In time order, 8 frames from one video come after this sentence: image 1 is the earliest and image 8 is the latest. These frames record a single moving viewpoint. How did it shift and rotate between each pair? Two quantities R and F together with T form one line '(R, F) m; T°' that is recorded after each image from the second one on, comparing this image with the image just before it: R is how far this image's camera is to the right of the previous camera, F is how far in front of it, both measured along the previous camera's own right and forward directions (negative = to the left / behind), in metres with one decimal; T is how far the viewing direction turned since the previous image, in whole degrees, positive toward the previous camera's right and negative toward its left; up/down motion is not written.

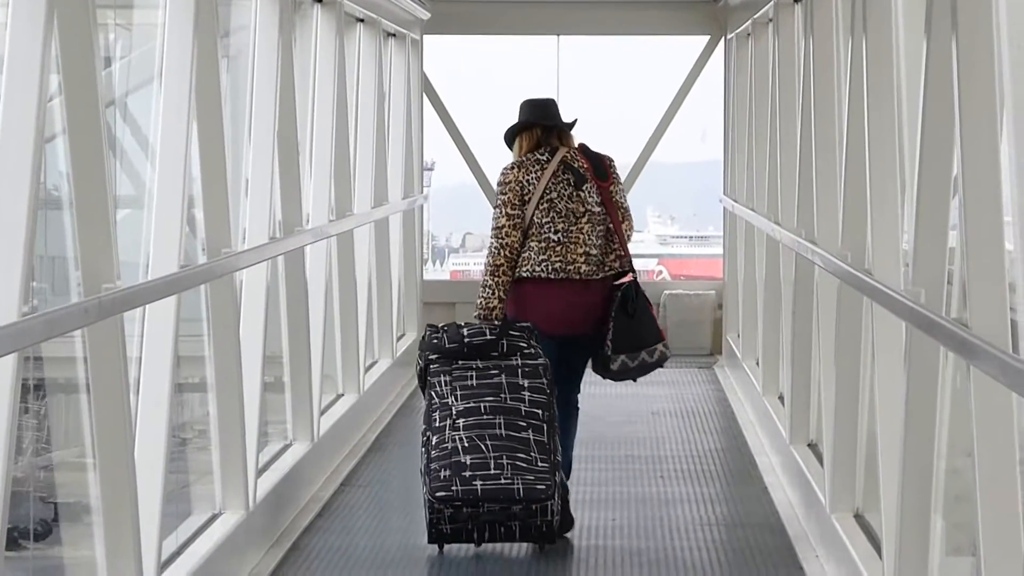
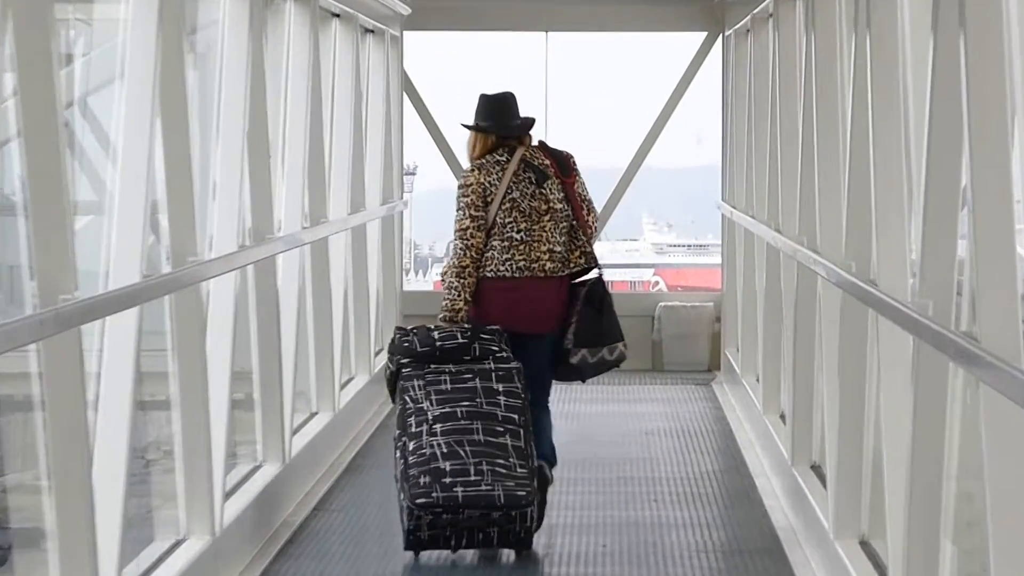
(0.0, +0.3) m; +1°
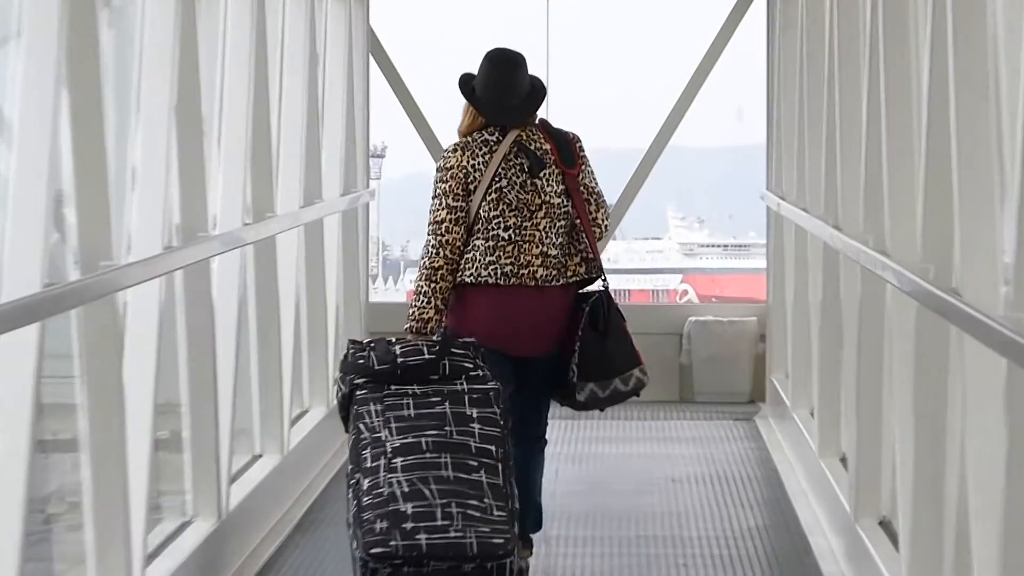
(0.0, +1.0) m; 0°
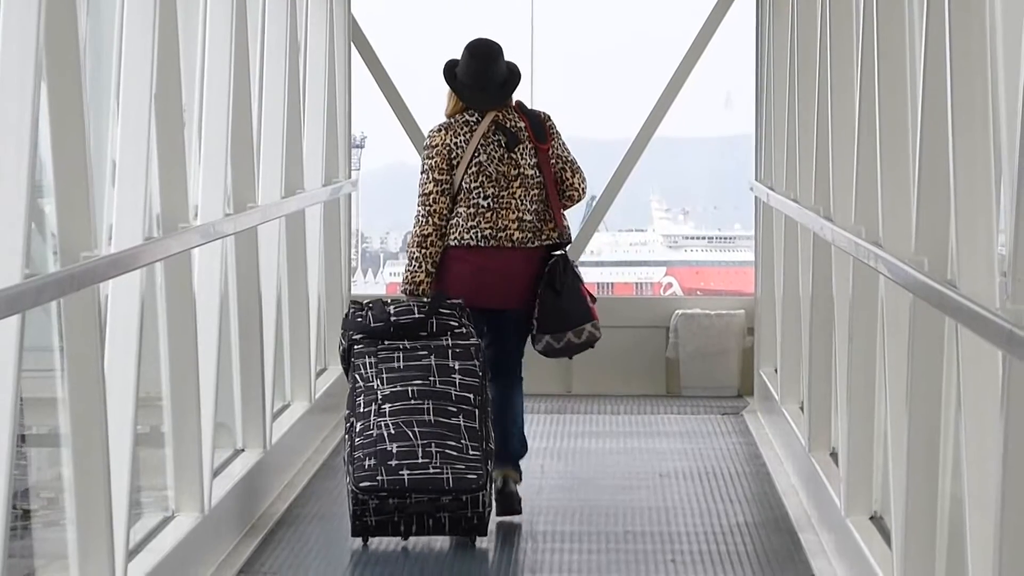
(+0.1, +0.1) m; -1°
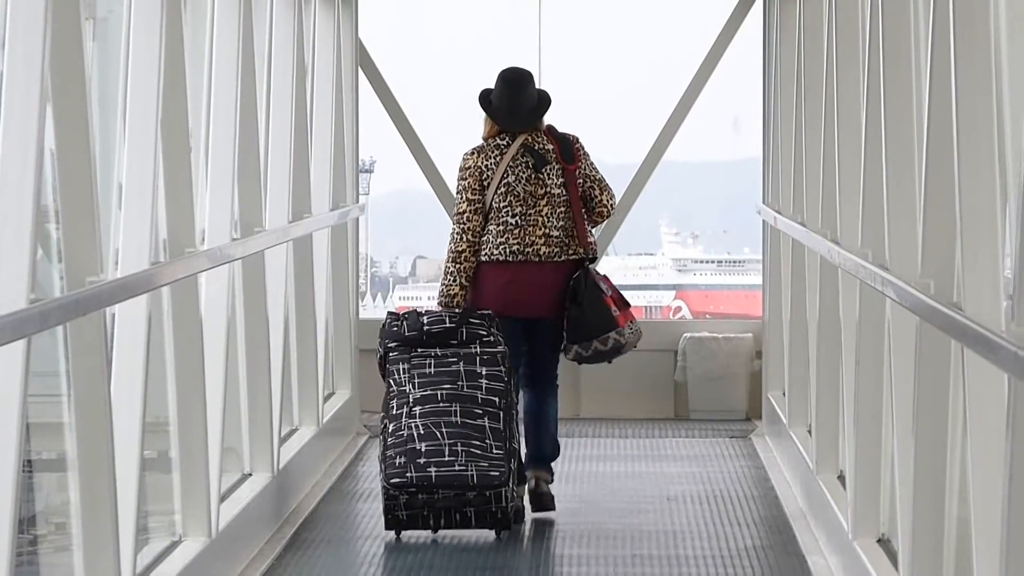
(-0.1, 0.0) m; +1°
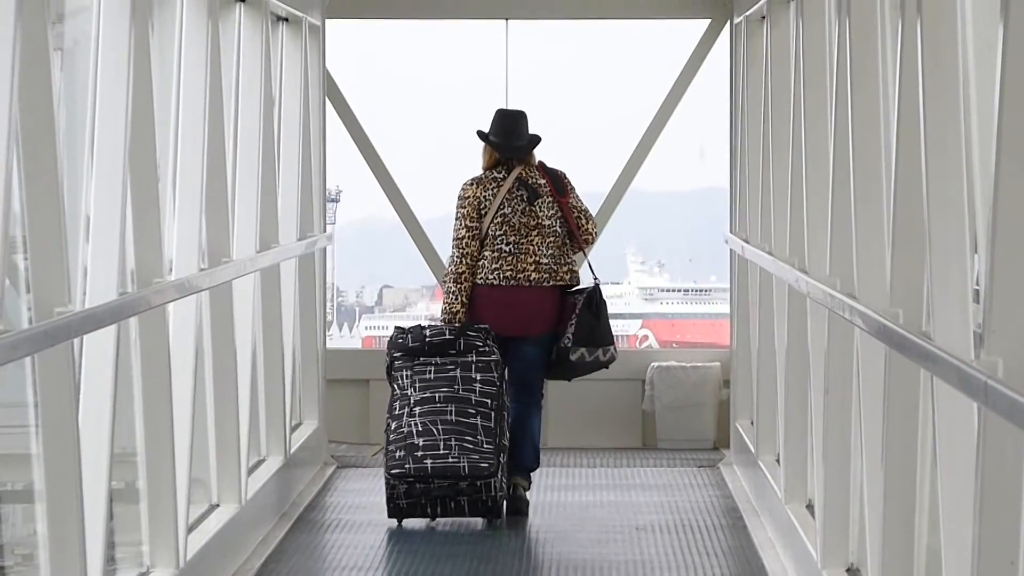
(+0.1, 0.0) m; 0°
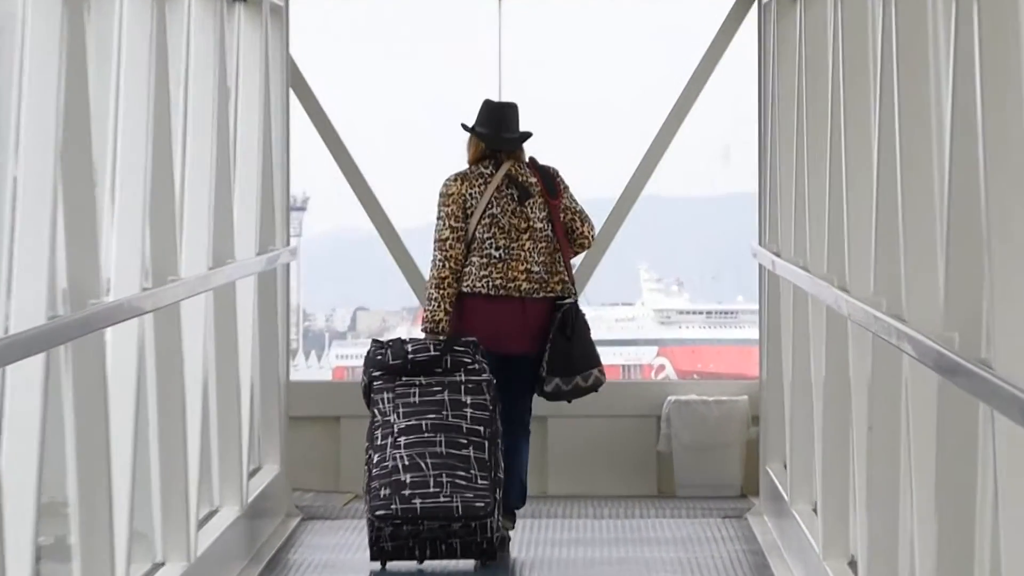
(0.0, +0.6) m; +1°
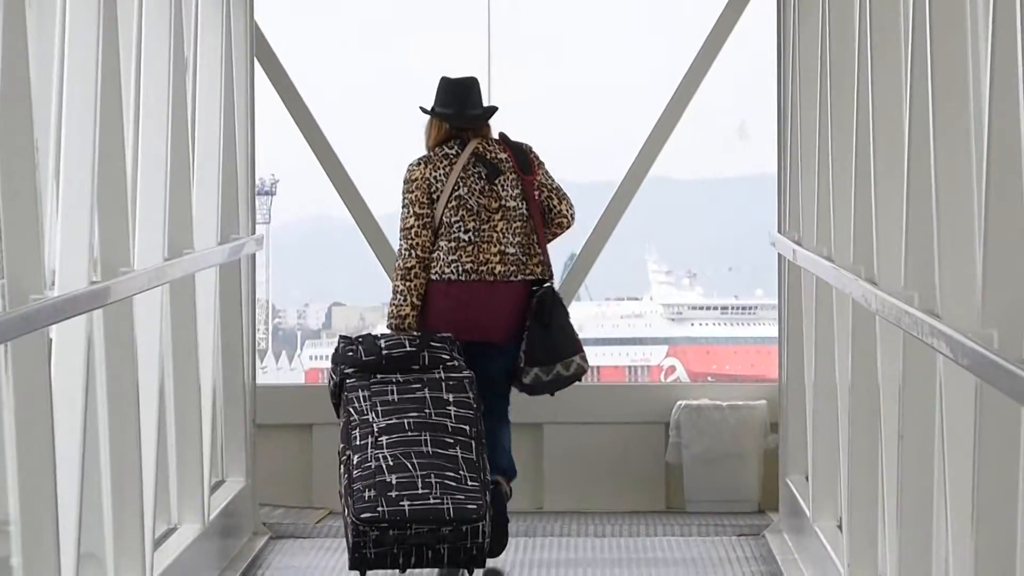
(0.0, +0.4) m; +1°
